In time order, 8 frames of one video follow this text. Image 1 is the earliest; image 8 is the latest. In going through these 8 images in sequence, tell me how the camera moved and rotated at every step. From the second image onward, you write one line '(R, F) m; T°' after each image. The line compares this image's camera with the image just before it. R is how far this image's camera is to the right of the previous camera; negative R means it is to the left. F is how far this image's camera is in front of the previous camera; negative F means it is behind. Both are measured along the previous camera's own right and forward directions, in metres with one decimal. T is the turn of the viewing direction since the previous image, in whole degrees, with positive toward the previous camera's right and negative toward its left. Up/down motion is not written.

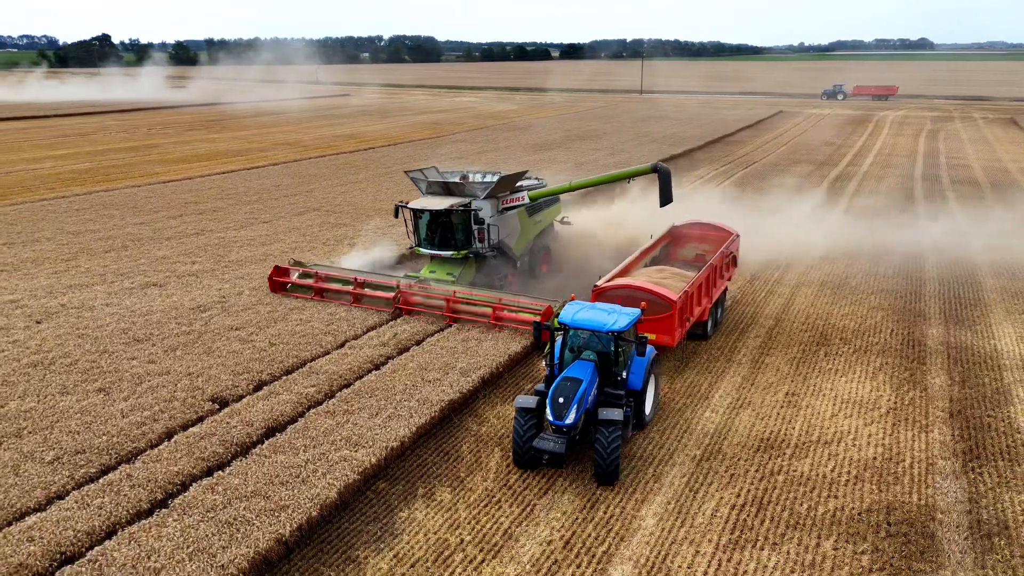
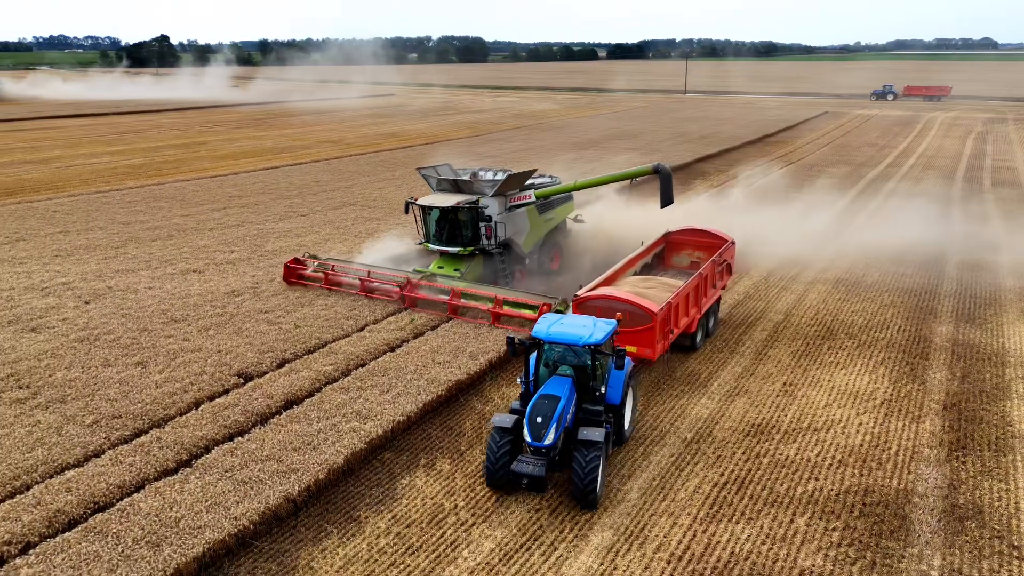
(+0.5, -0.5) m; -3°
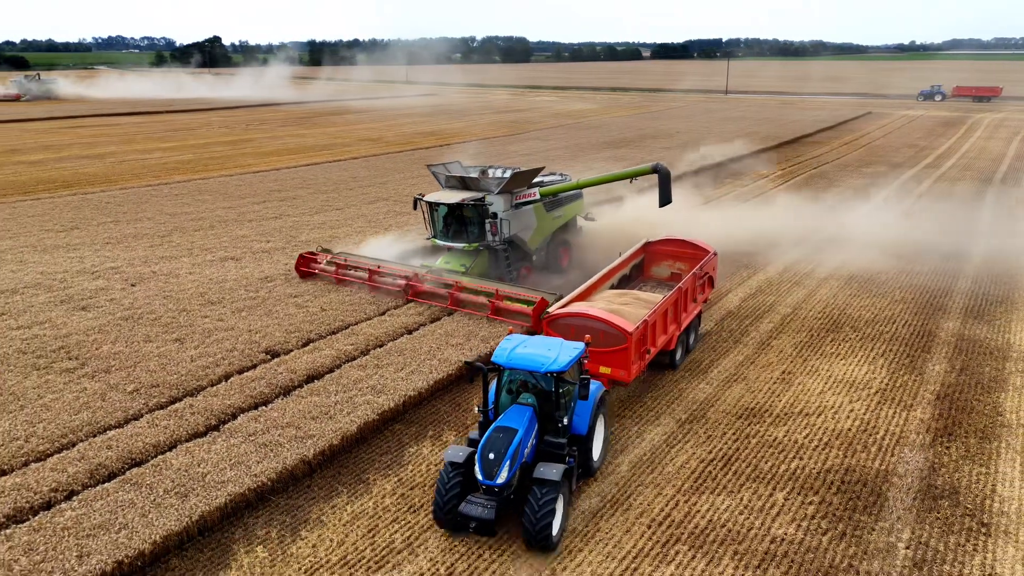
(+0.4, -0.5) m; -3°
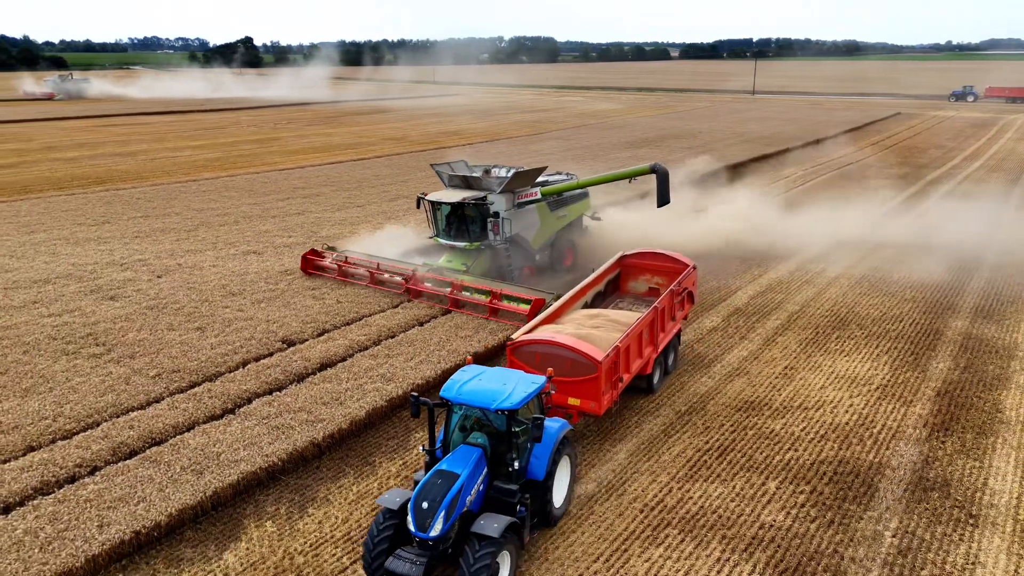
(+0.3, -0.3) m; -2°
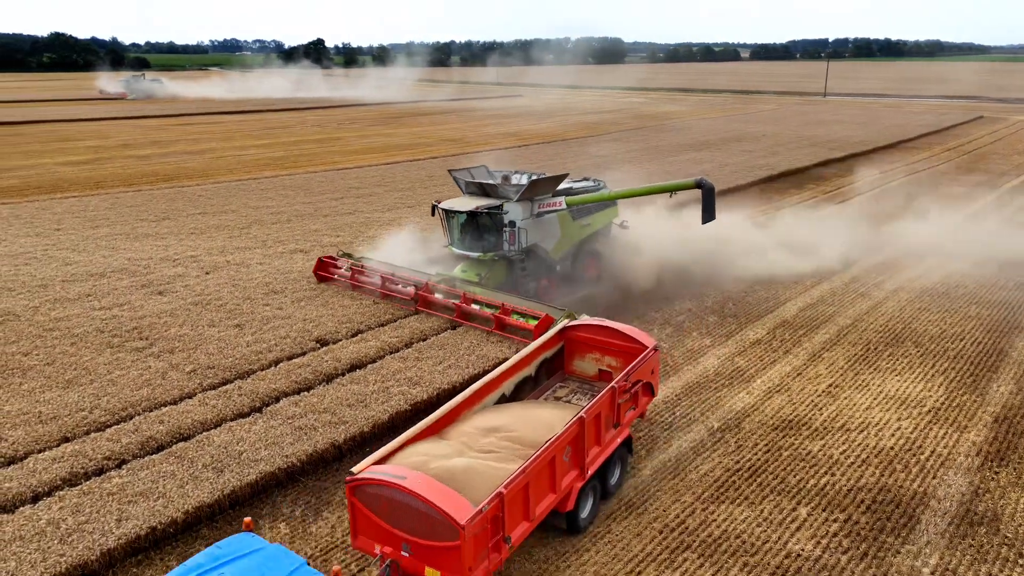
(+0.4, +0.2) m; -5°
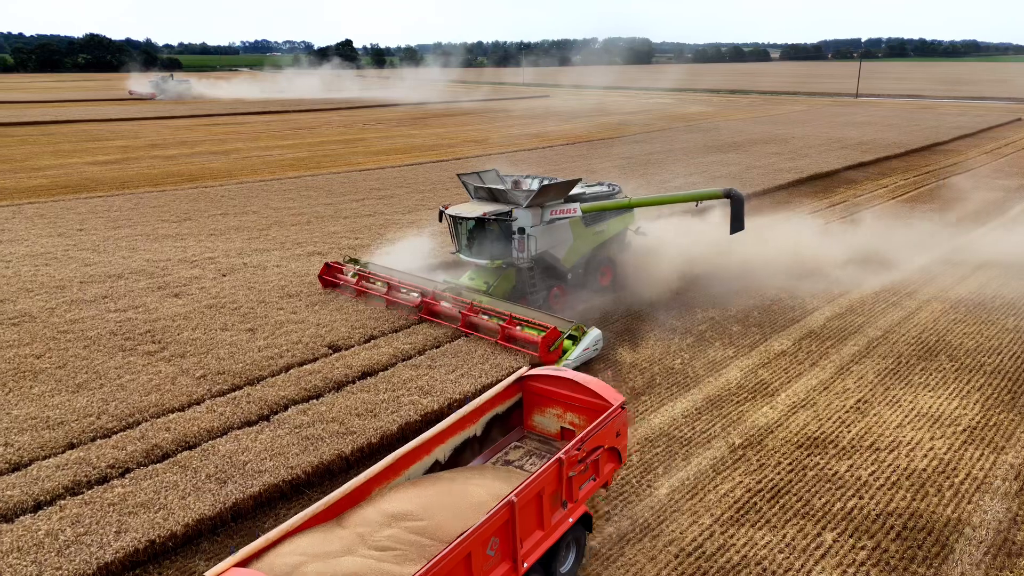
(+0.1, +0.3) m; -2°
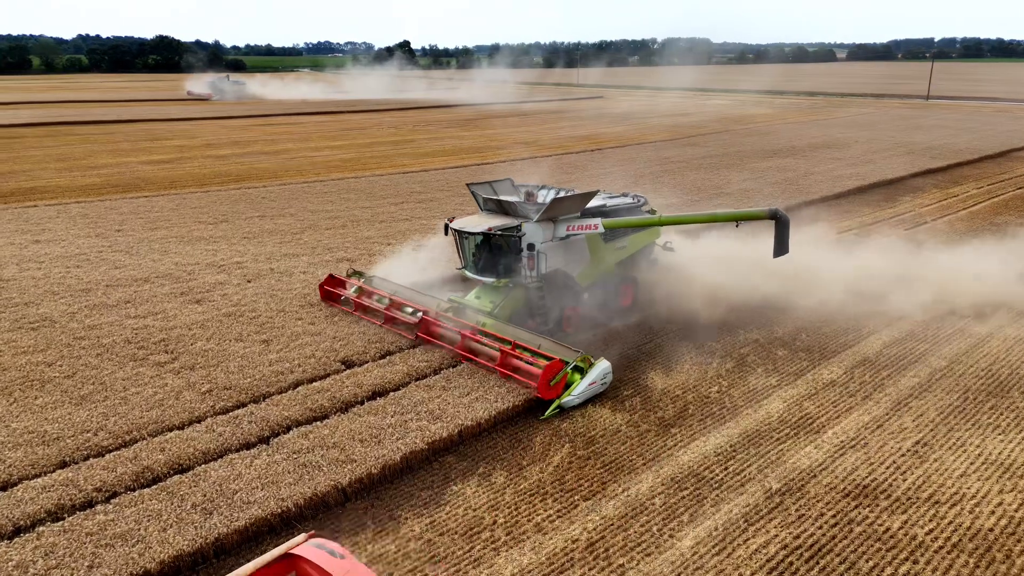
(+0.4, +0.7) m; -4°
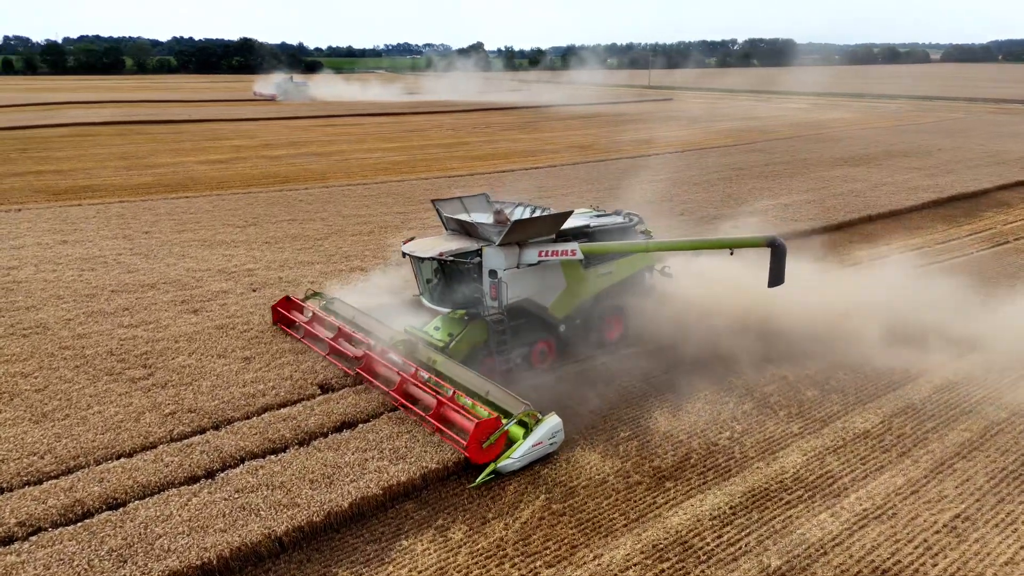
(+1.0, +1.0) m; -5°
